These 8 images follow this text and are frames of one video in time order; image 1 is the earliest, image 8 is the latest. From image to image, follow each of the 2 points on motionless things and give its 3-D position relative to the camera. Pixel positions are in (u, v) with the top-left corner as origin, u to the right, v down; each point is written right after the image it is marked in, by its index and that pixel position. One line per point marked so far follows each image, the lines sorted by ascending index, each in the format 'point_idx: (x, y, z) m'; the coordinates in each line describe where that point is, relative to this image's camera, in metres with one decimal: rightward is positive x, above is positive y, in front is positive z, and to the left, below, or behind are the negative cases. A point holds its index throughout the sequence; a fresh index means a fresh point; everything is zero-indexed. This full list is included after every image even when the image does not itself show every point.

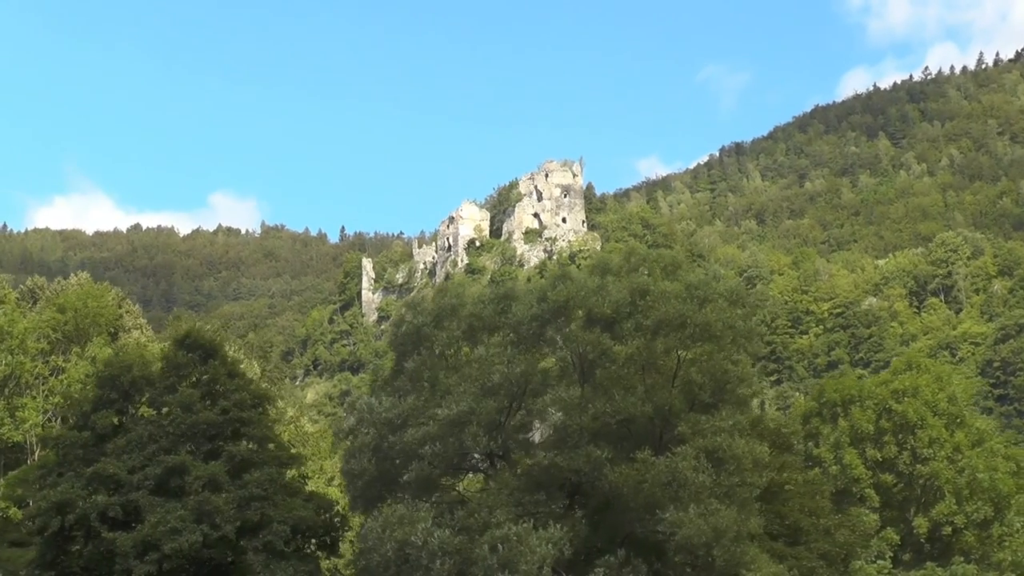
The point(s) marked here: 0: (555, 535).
0: (+0.9, -4.7, +18.3) m
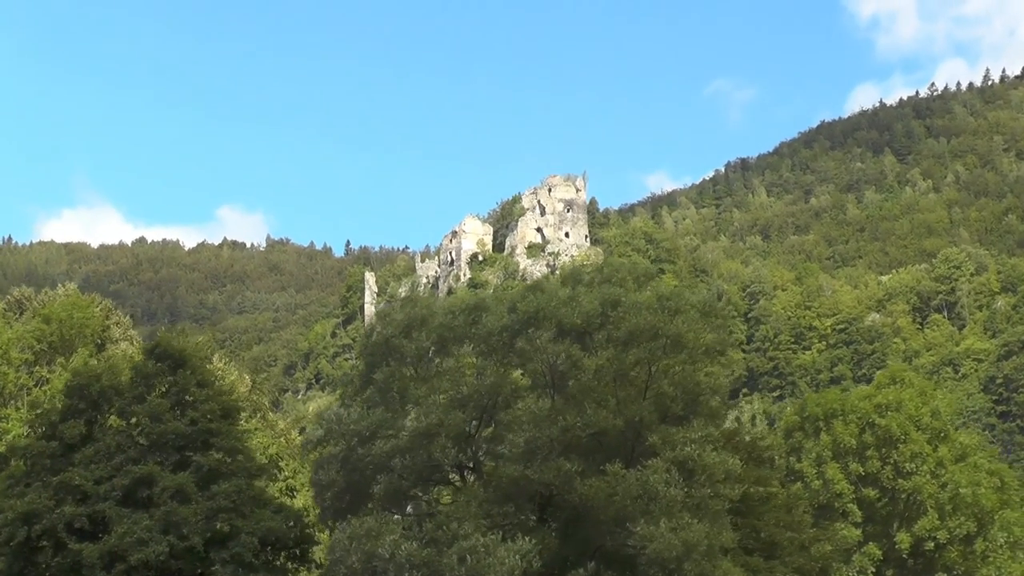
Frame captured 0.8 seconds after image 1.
0: (+0.2, -4.9, +18.1) m
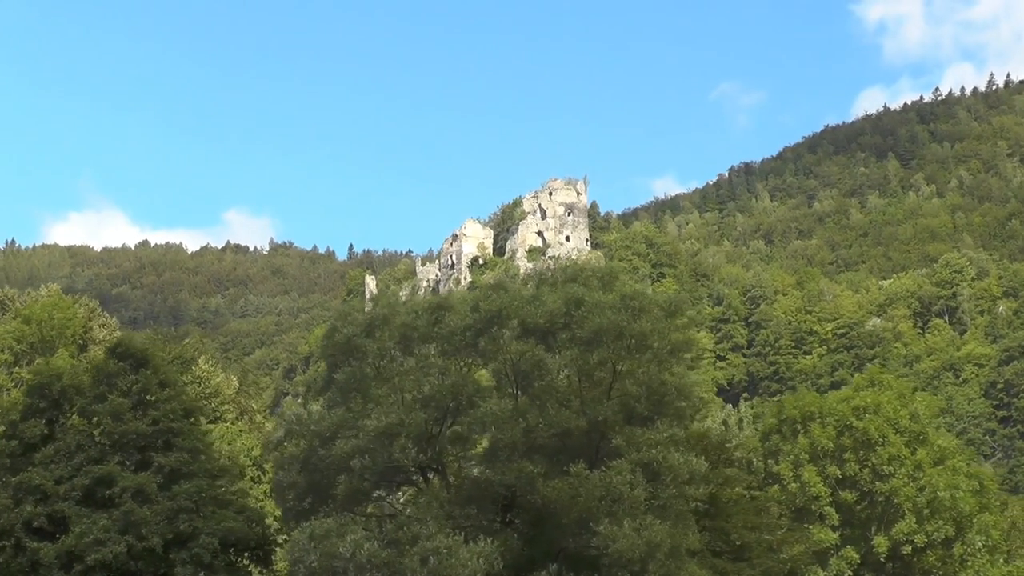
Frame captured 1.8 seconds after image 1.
0: (-0.5, -4.9, +18.0) m
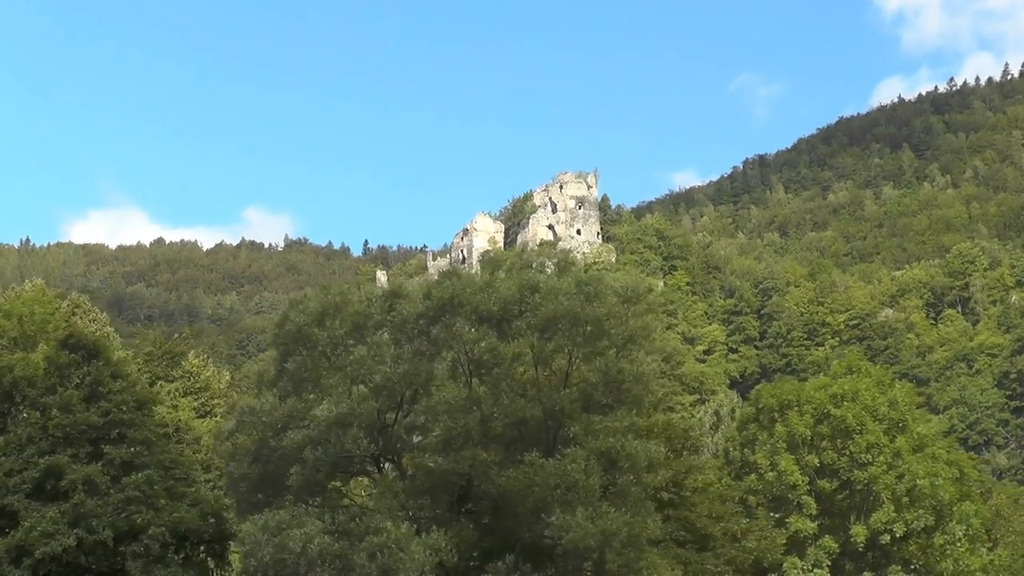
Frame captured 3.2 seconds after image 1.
0: (-1.4, -4.7, +17.7) m
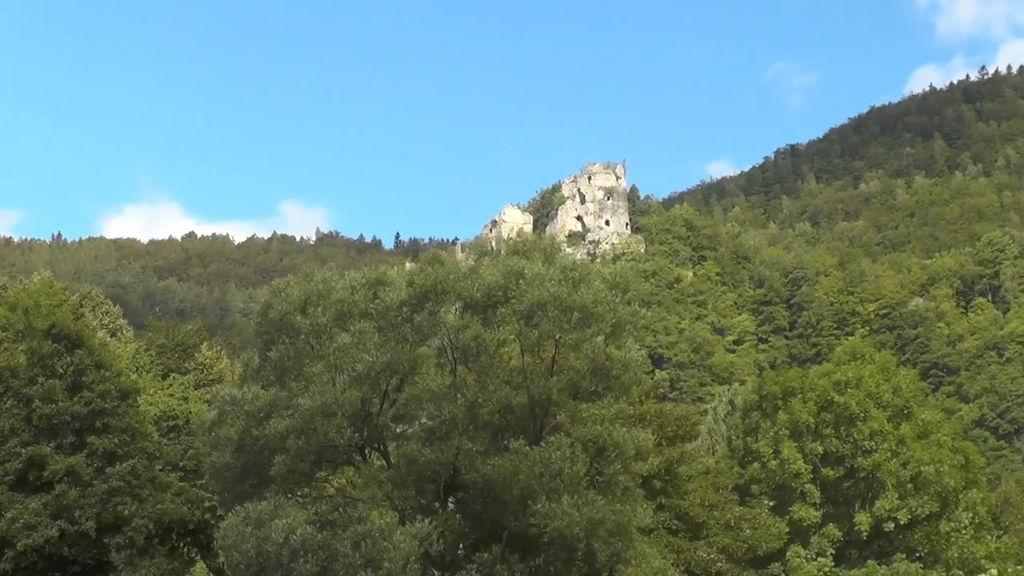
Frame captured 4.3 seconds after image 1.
0: (-1.7, -4.4, +17.4) m
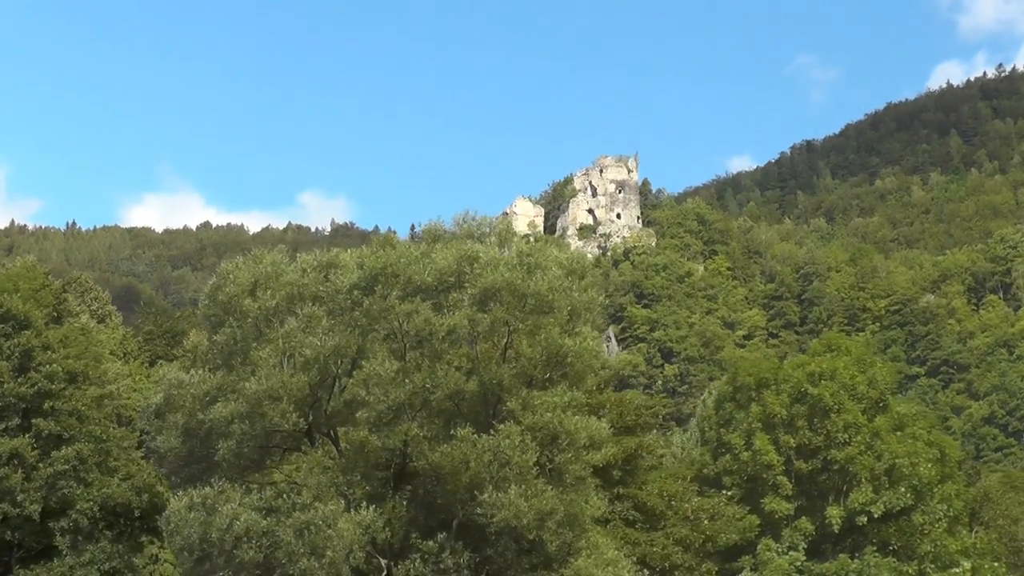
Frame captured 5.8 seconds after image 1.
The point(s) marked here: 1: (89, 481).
0: (-2.6, -4.1, +17.1) m
1: (-8.5, -3.9, +19.1) m
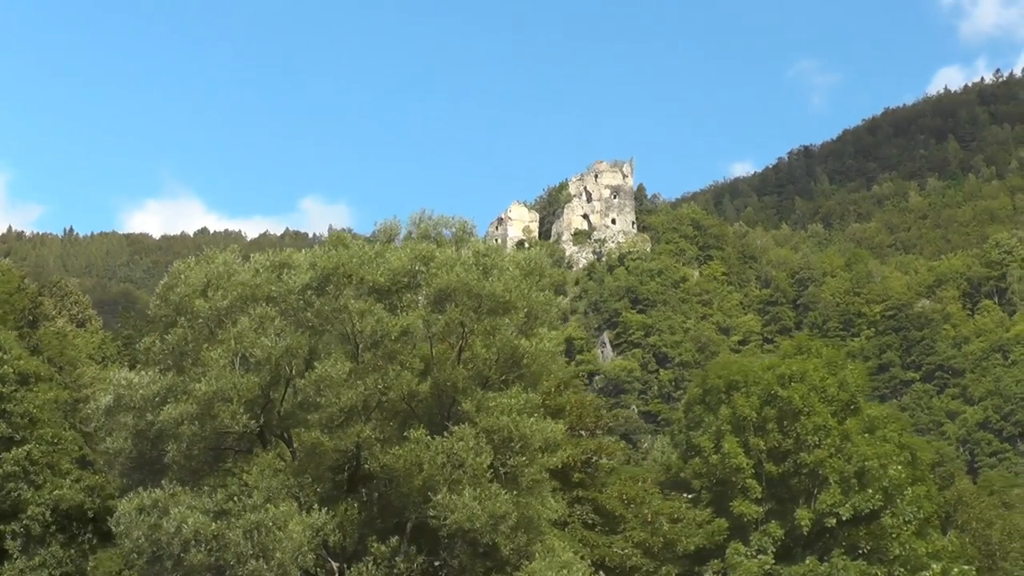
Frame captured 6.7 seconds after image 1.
0: (-3.5, -4.1, +16.9) m
1: (-9.4, -3.9, +18.9) m
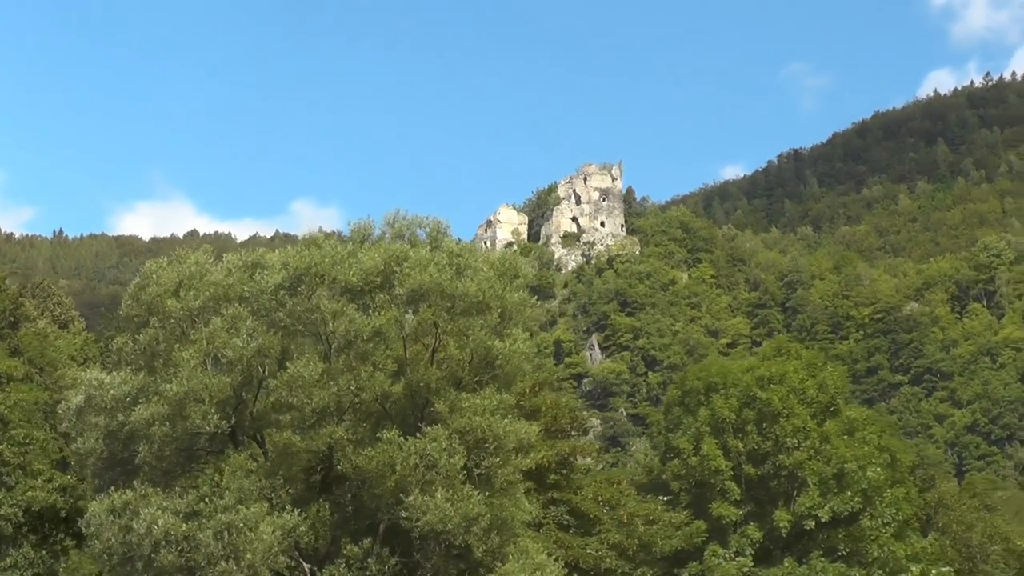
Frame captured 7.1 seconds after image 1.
0: (-4.0, -4.1, +16.8) m
1: (-9.9, -3.9, +18.8) m
